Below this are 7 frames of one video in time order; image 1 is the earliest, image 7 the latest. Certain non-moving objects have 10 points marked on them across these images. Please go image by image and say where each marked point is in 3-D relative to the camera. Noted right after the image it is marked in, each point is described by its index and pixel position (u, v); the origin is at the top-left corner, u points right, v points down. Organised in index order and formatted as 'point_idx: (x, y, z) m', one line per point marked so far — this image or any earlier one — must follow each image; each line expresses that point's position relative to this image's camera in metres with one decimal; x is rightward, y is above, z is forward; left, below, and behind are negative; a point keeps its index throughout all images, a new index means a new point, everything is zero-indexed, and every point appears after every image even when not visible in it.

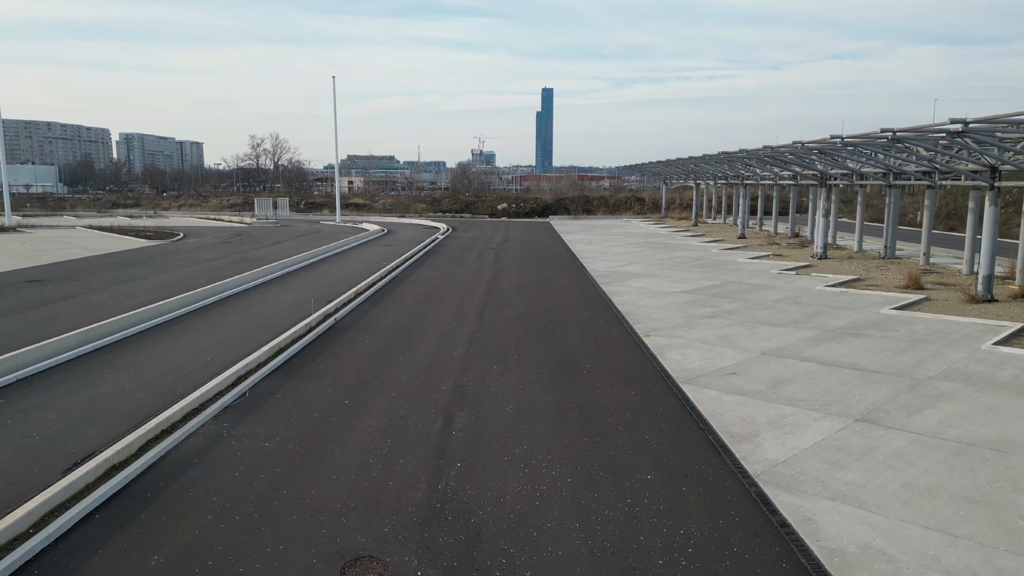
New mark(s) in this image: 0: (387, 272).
0: (-2.6, +0.4, +17.7) m
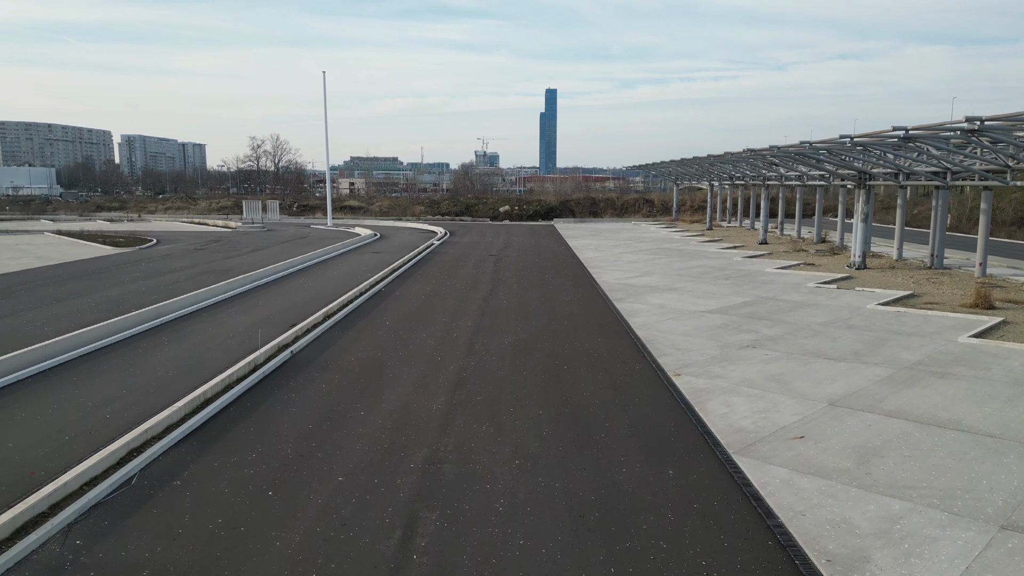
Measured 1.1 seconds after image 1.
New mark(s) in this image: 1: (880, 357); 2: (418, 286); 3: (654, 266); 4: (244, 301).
0: (-2.6, +0.1, +15.5) m
1: (+4.2, -0.8, +9.5) m
2: (-1.8, 0.0, +15.9) m
3: (+3.3, +0.5, +19.8) m
4: (-4.3, -0.2, +13.5) m
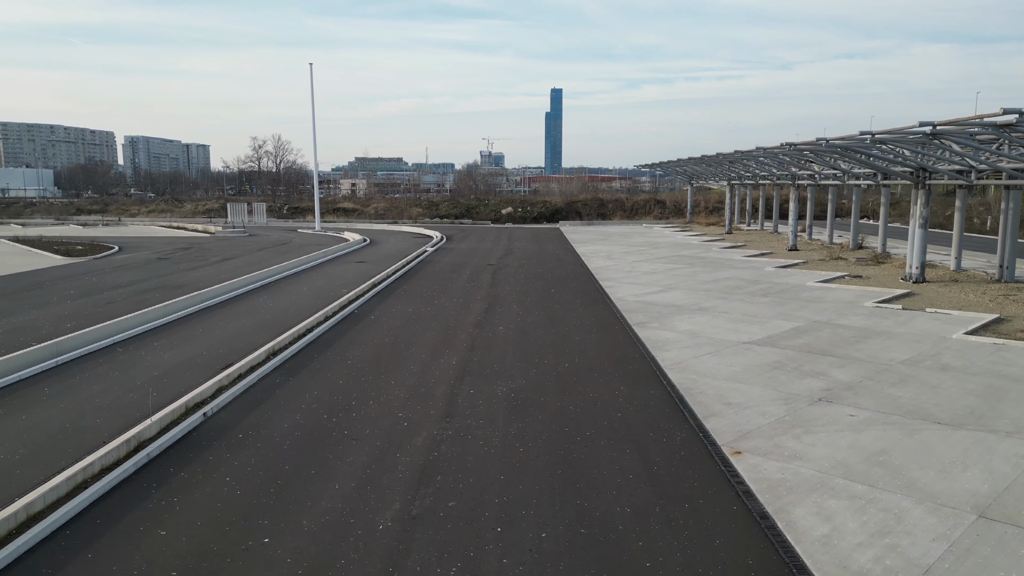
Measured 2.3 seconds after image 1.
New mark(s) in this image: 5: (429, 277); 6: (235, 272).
0: (-2.7, -0.3, +13.0) m
1: (+4.1, -1.1, +6.9) m
2: (-1.8, -0.3, +13.4) m
3: (+3.3, +0.2, +17.2) m
4: (-4.3, -0.5, +10.9) m
5: (-1.8, +0.2, +17.6) m
6: (-6.2, +0.4, +18.6) m
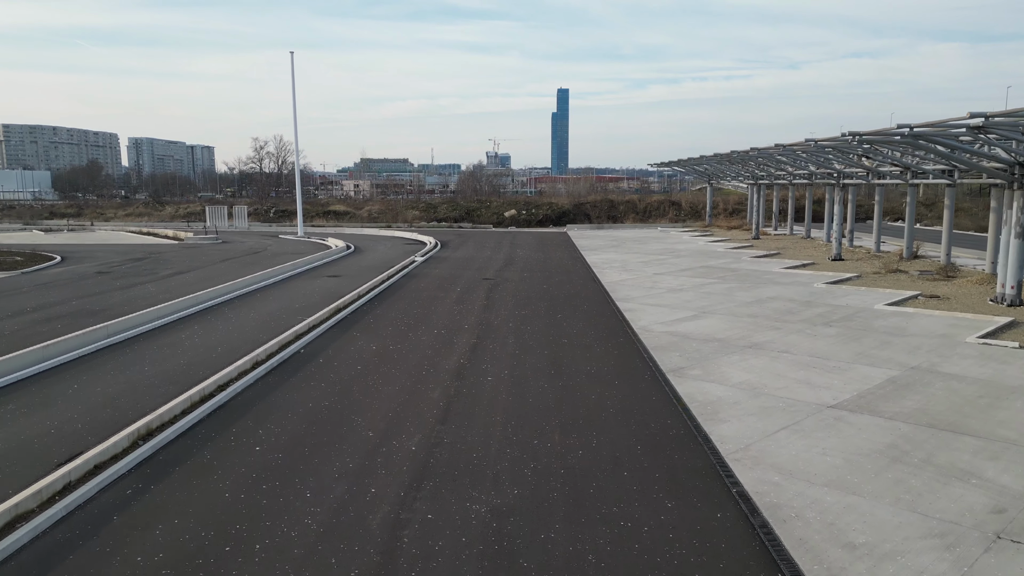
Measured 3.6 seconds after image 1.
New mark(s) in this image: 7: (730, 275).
0: (-2.7, -0.7, +10.0) m
1: (+4.0, -1.5, +3.9) m
2: (-1.9, -0.7, +10.4) m
3: (+3.3, -0.2, +14.2) m
4: (-4.4, -0.9, +8.0) m
5: (-1.8, -0.1, +14.6) m
6: (-6.2, 0.0, +15.7) m
7: (+4.6, +0.3, +17.6) m
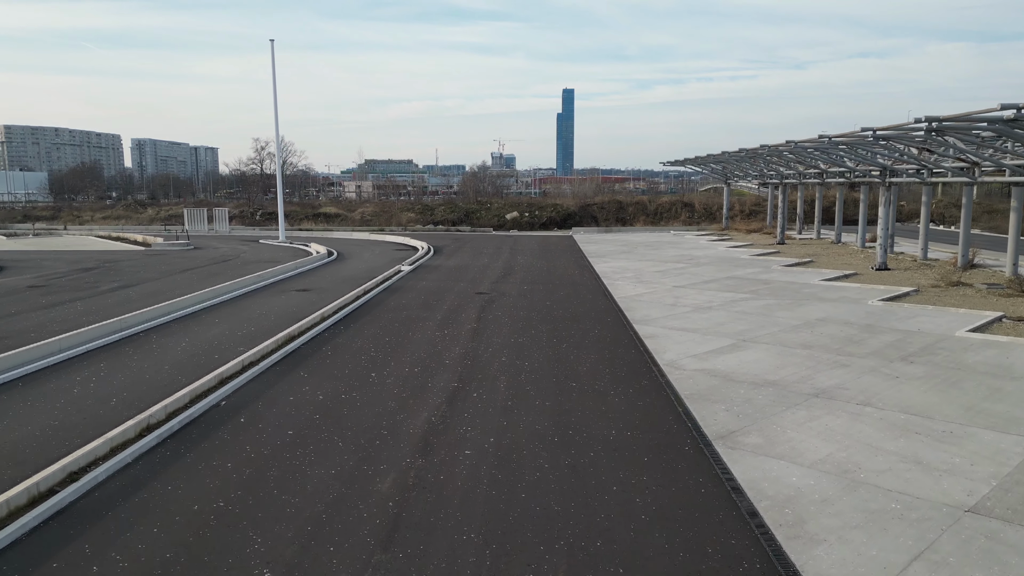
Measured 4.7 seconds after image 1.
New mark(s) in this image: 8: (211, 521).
0: (-2.8, -0.9, +7.6) m
1: (+3.9, -1.7, +1.5) m
2: (-1.9, -0.9, +8.0) m
3: (+3.3, -0.5, +11.7) m
4: (-4.5, -1.2, +5.6) m
5: (-1.8, -0.4, +12.2) m
6: (-6.2, -0.3, +13.3) m
7: (+4.5, 0.0, +15.1) m
8: (-1.7, -1.3, +4.8) m
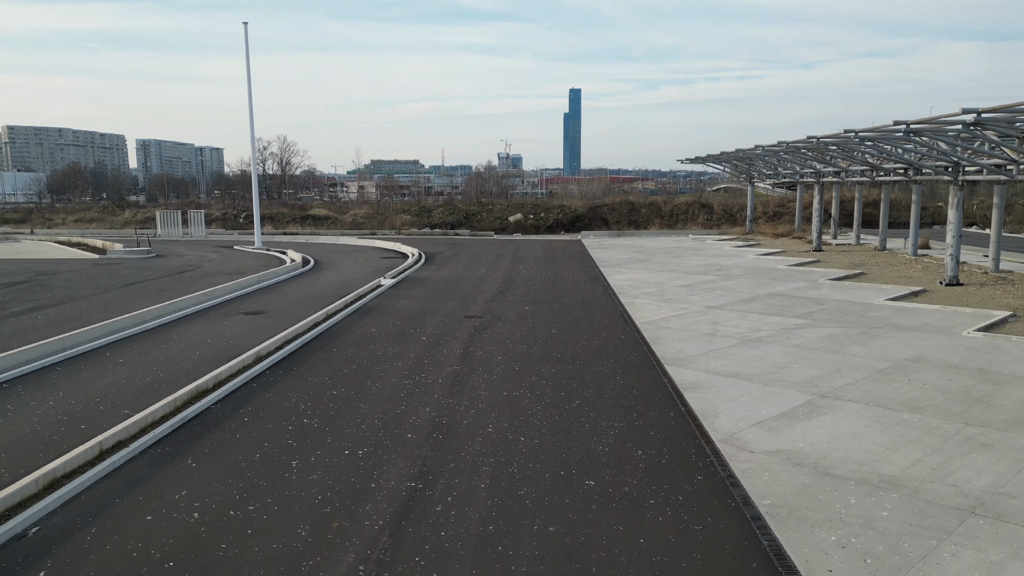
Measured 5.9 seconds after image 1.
0: (-2.9, -1.2, +4.9) m
1: (+3.8, -2.0, -1.3) m
2: (-2.0, -1.3, +5.2) m
3: (+3.2, -0.8, +9.0) m
4: (-4.6, -1.5, +2.9) m
5: (-1.9, -0.7, +9.5) m
6: (-6.3, -0.6, +10.6) m
7: (+4.5, -0.3, +12.3) m
8: (-1.9, -1.6, +2.1) m
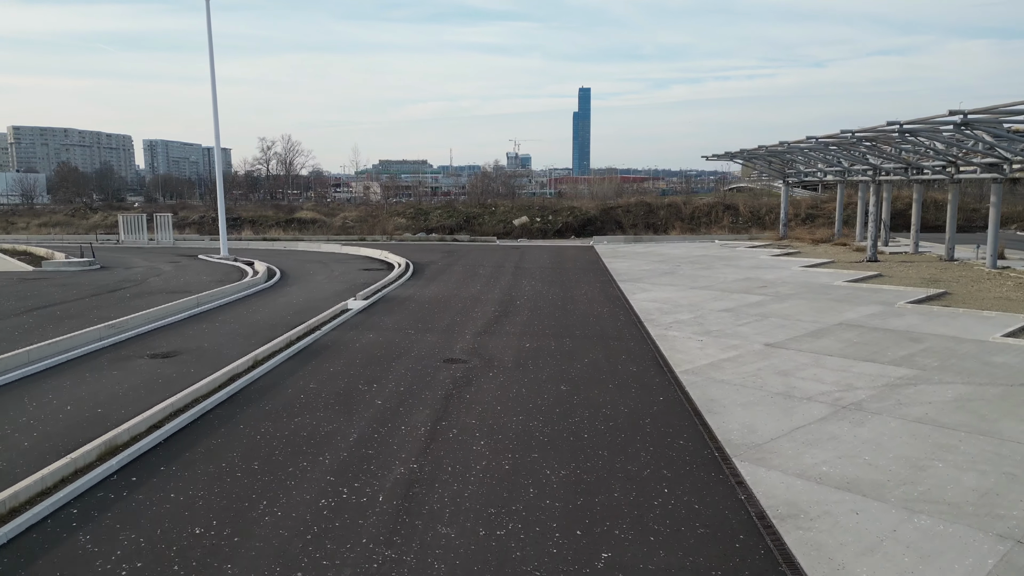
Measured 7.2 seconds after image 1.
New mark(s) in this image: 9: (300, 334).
0: (-3.0, -1.6, +1.8) m
1: (+3.6, -2.4, -4.5) m
2: (-2.2, -1.6, +2.2) m
3: (+3.1, -1.2, +5.8) m
4: (-4.8, -1.9, -0.2) m
5: (-2.0, -1.1, +6.4) m
6: (-6.3, -1.0, +7.5) m
7: (+4.4, -0.7, +9.2) m
8: (-2.0, -2.0, -1.0) m
9: (-2.6, -0.6, +10.3) m
